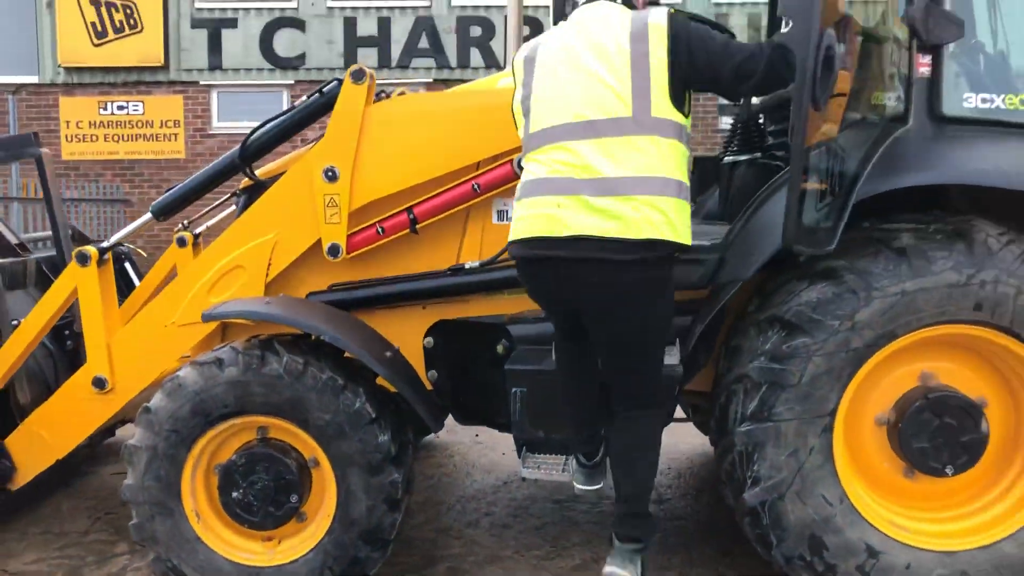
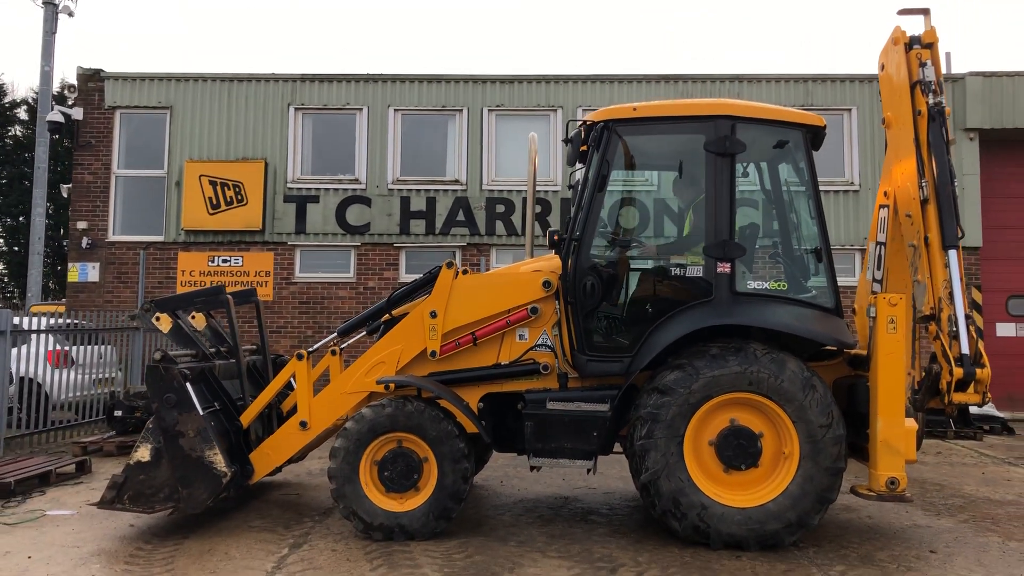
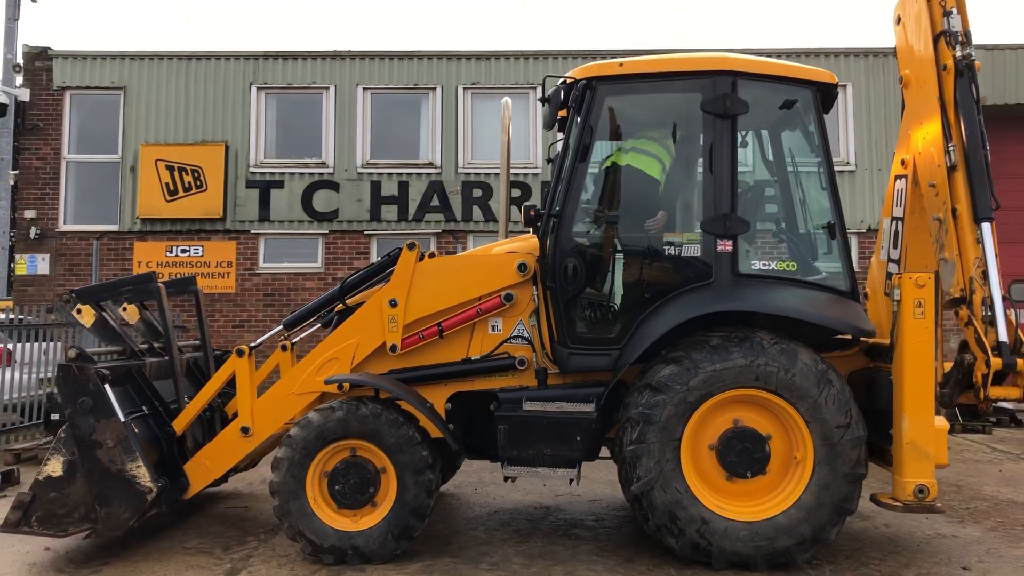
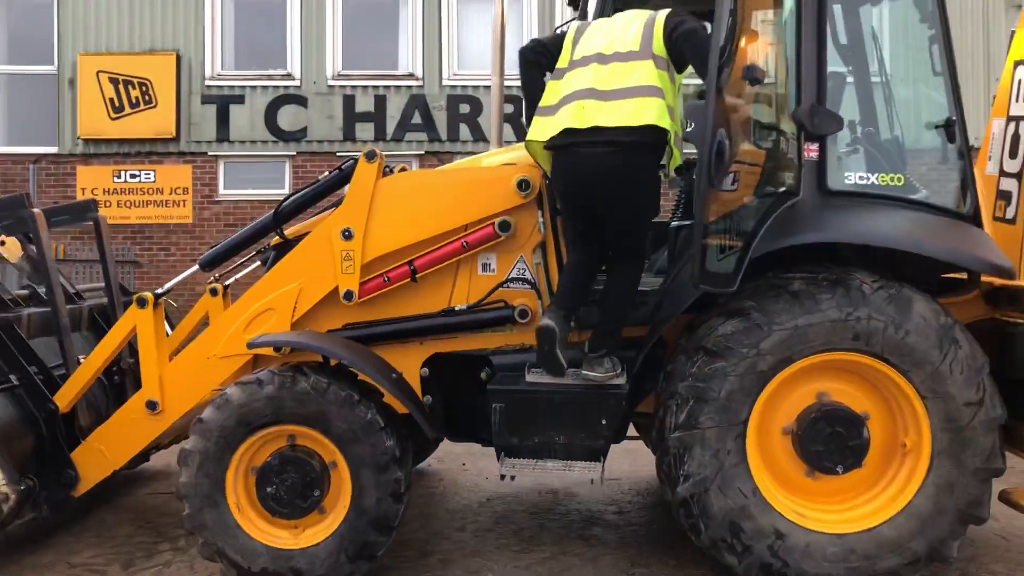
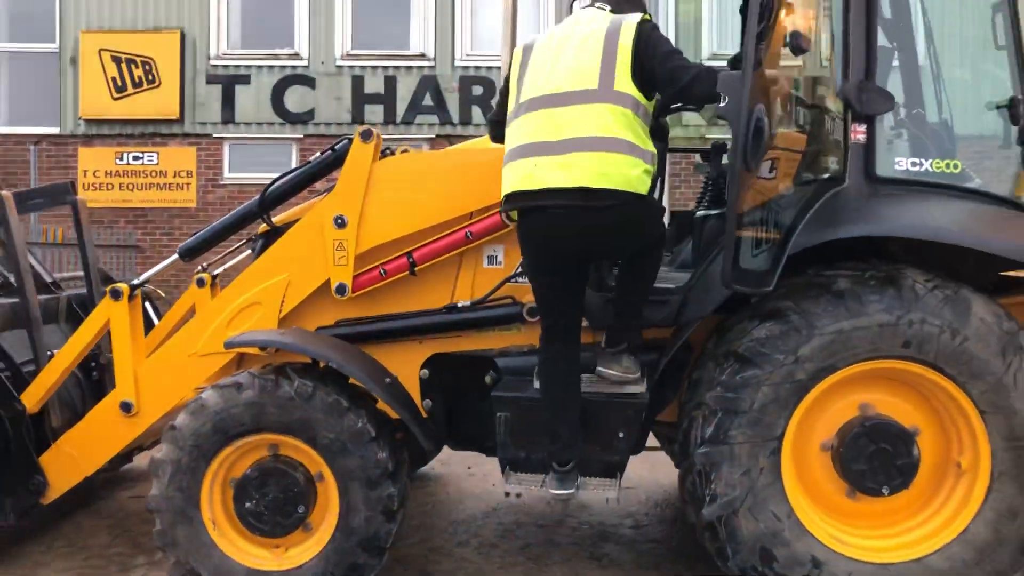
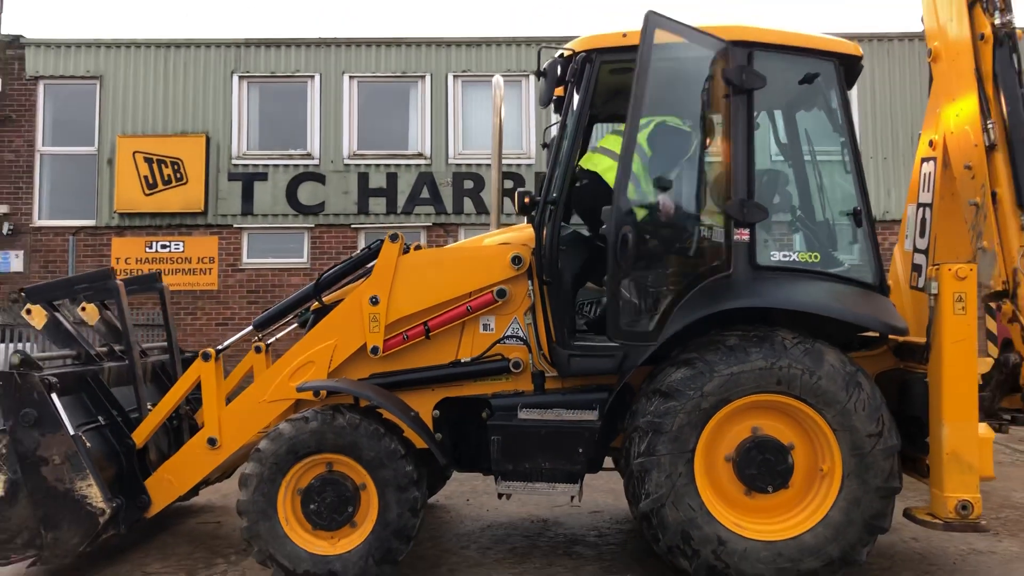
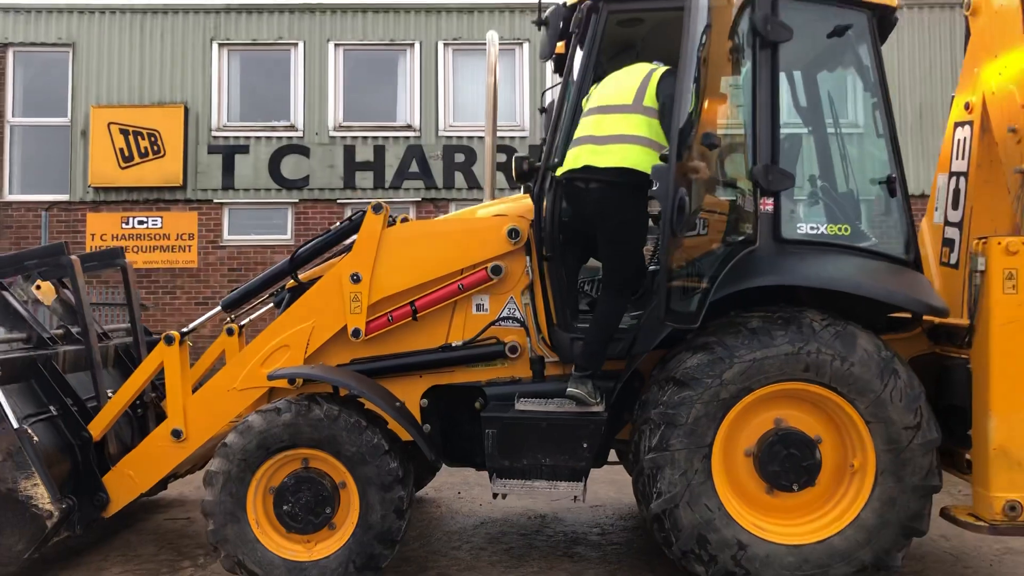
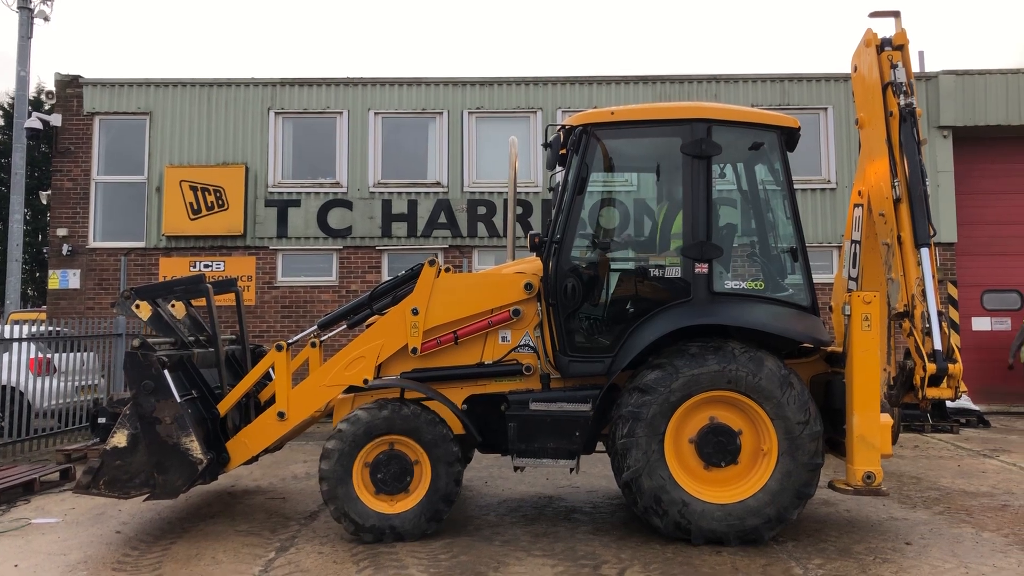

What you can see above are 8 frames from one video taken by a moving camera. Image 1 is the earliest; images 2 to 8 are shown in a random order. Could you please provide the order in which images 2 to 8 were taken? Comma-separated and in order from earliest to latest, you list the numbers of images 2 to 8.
5, 4, 7, 6, 3, 2, 8
